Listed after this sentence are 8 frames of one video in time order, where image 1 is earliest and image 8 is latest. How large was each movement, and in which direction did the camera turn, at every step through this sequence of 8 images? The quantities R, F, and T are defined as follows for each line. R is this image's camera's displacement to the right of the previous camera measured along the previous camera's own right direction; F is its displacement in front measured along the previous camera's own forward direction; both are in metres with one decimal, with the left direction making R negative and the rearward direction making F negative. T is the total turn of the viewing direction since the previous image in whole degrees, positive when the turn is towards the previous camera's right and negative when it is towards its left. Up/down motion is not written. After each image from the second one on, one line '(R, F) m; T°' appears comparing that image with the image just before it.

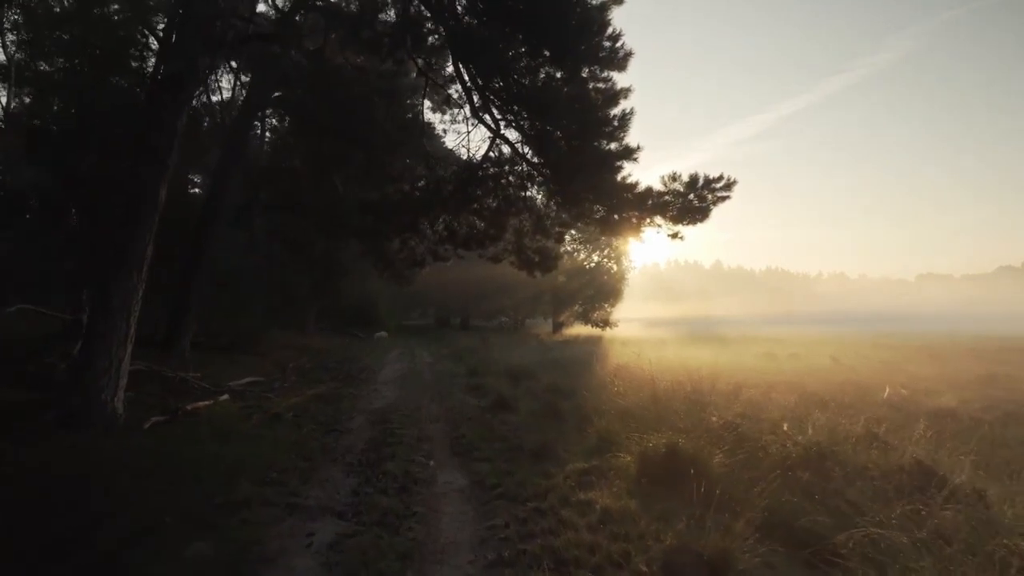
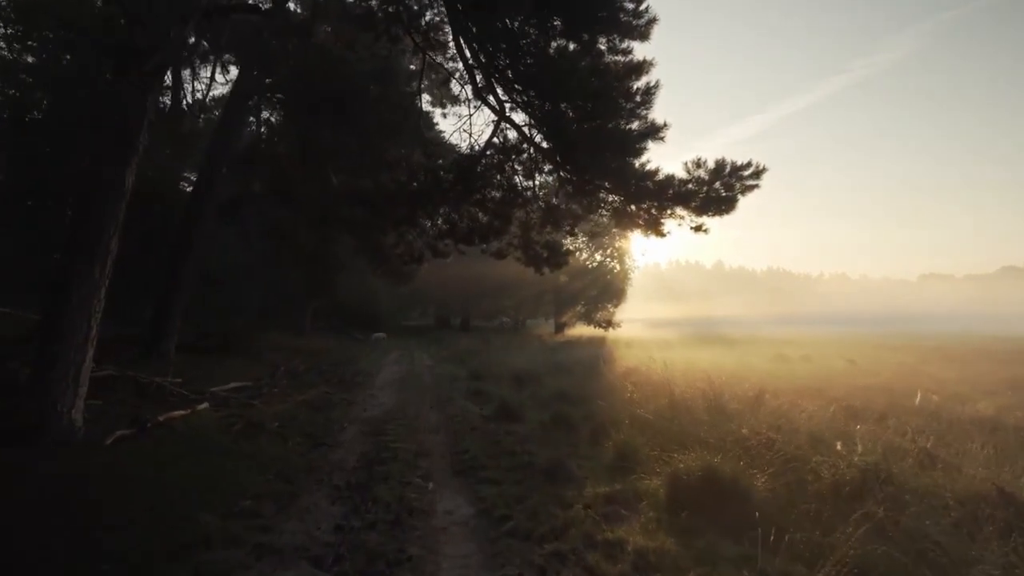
(-0.1, +1.1) m; 0°
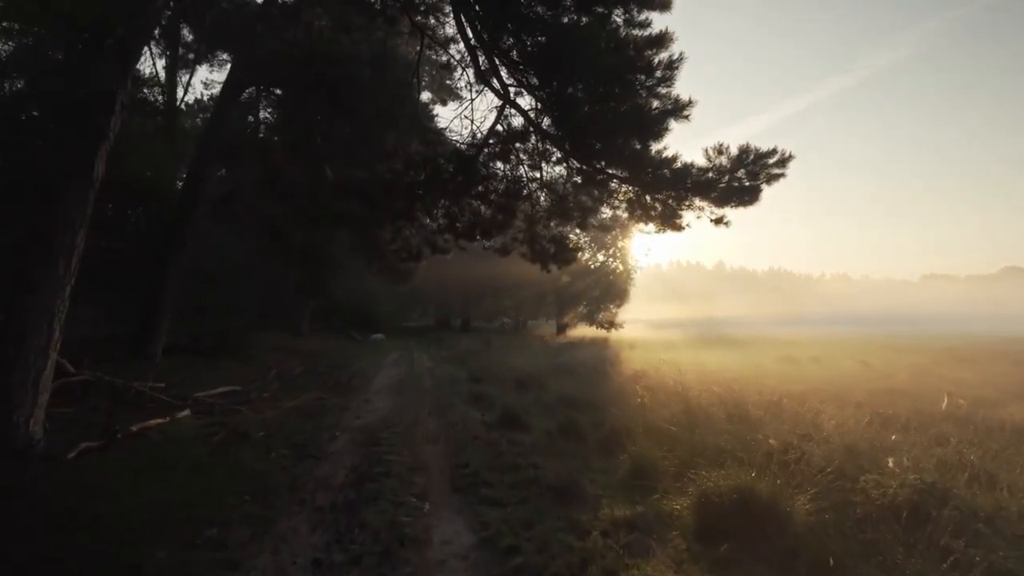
(-0.1, +0.9) m; 0°
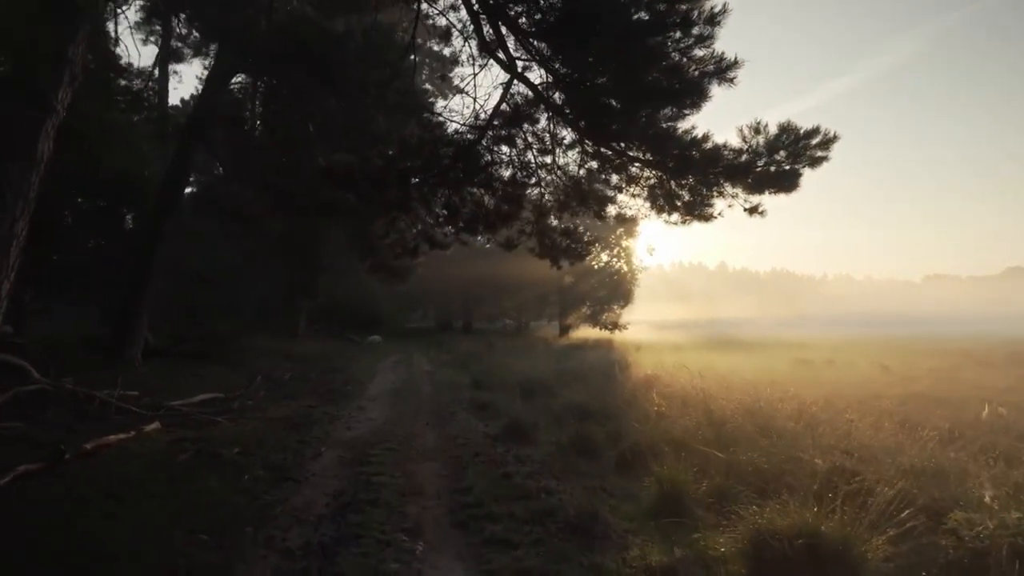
(-0.1, +1.2) m; 0°
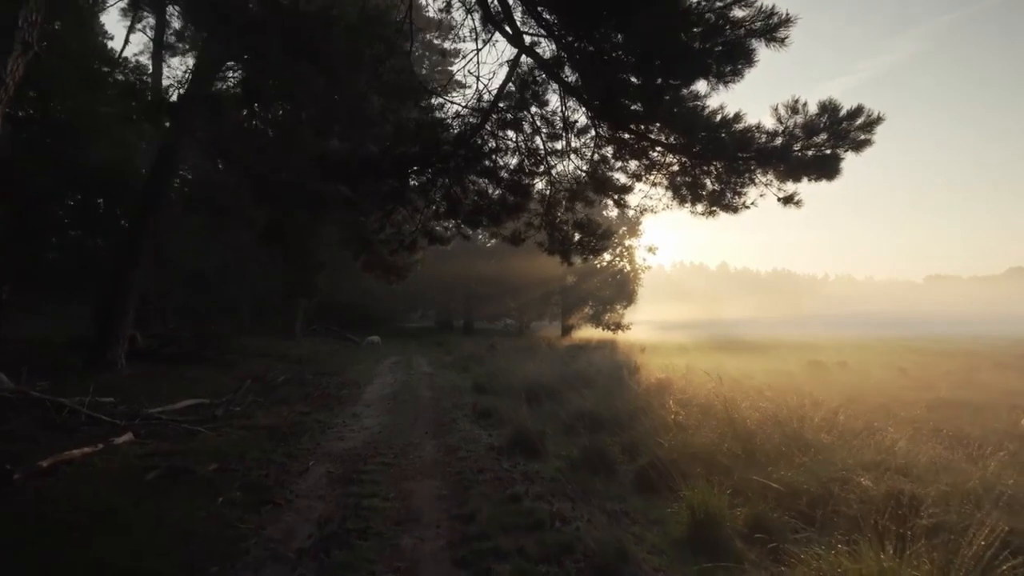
(-0.1, +0.9) m; 0°
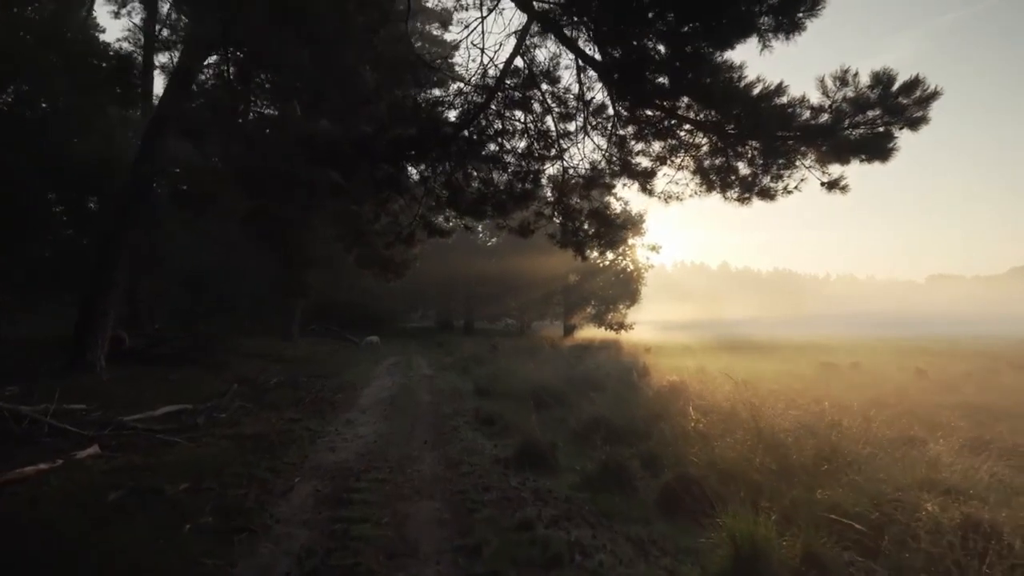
(-0.1, +0.9) m; 0°
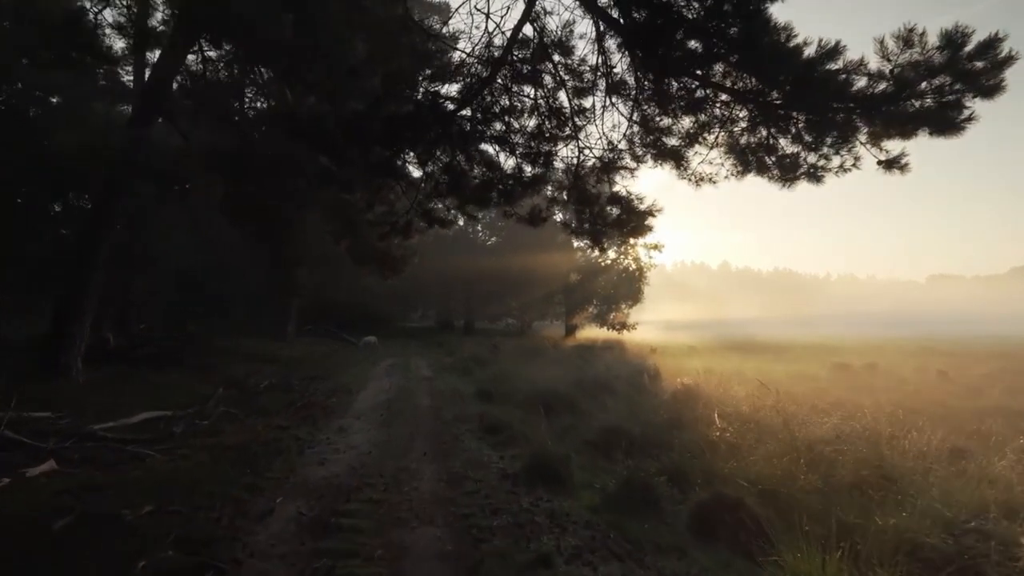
(-0.1, +1.0) m; 0°
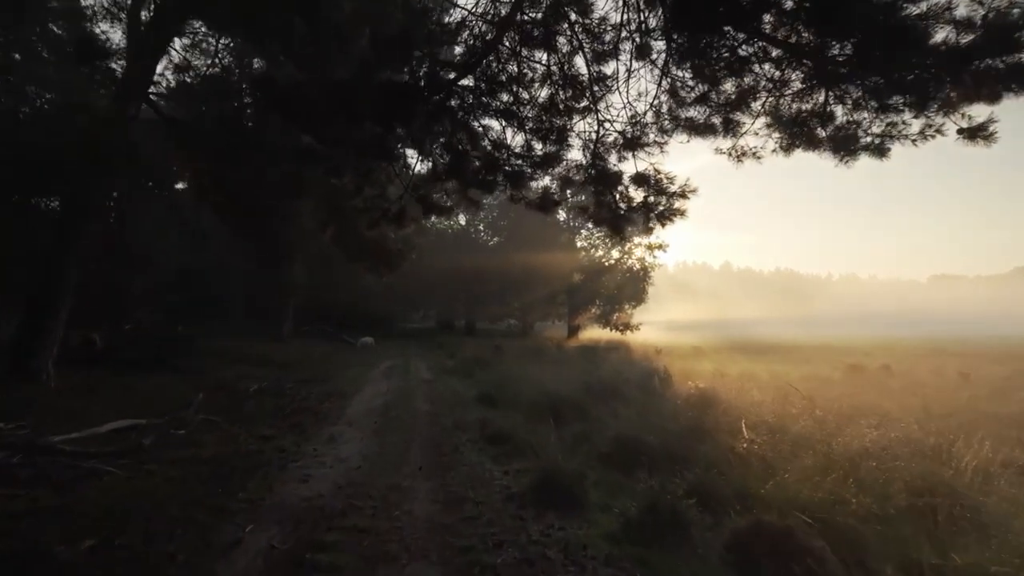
(-0.1, +1.0) m; 0°
